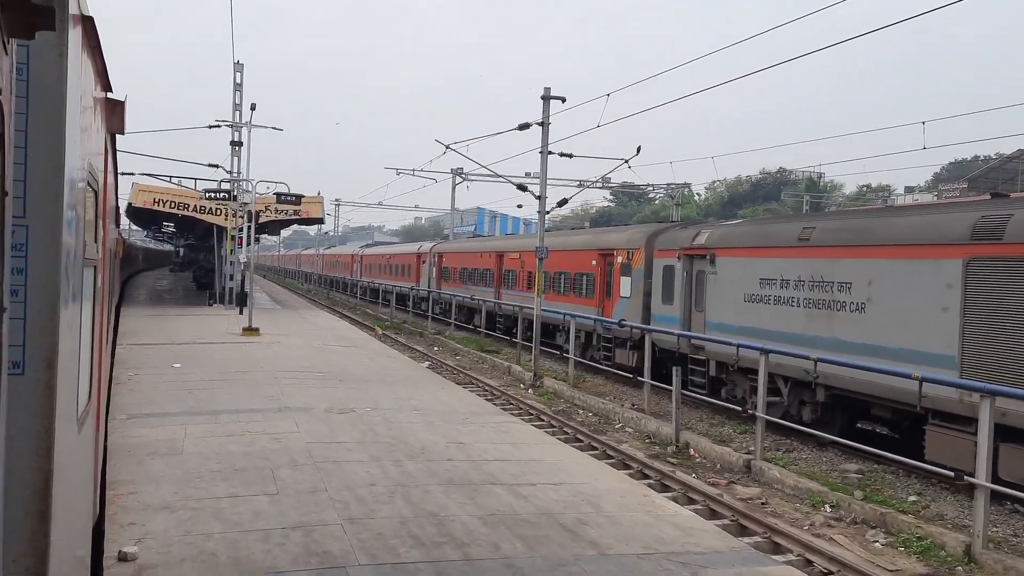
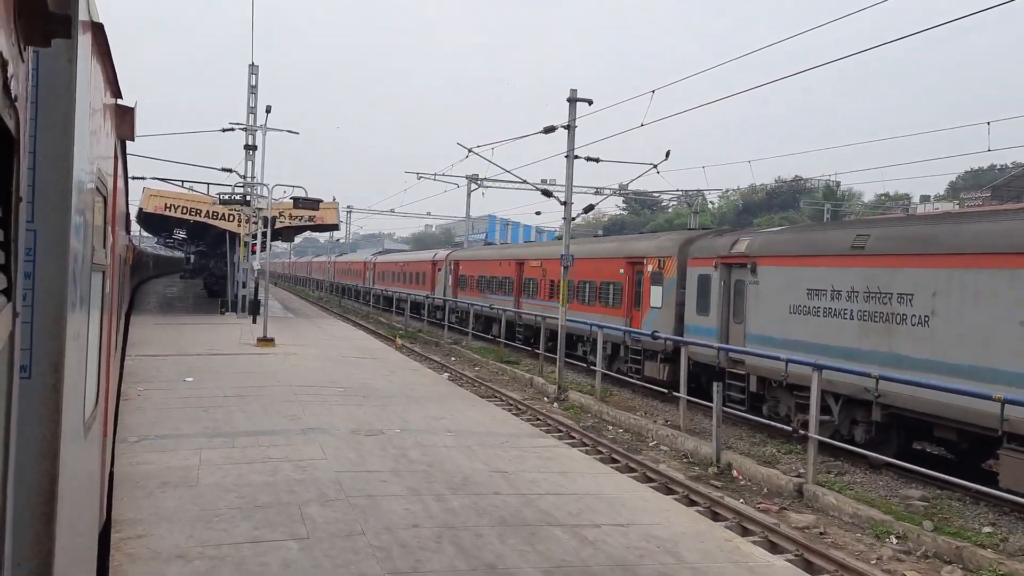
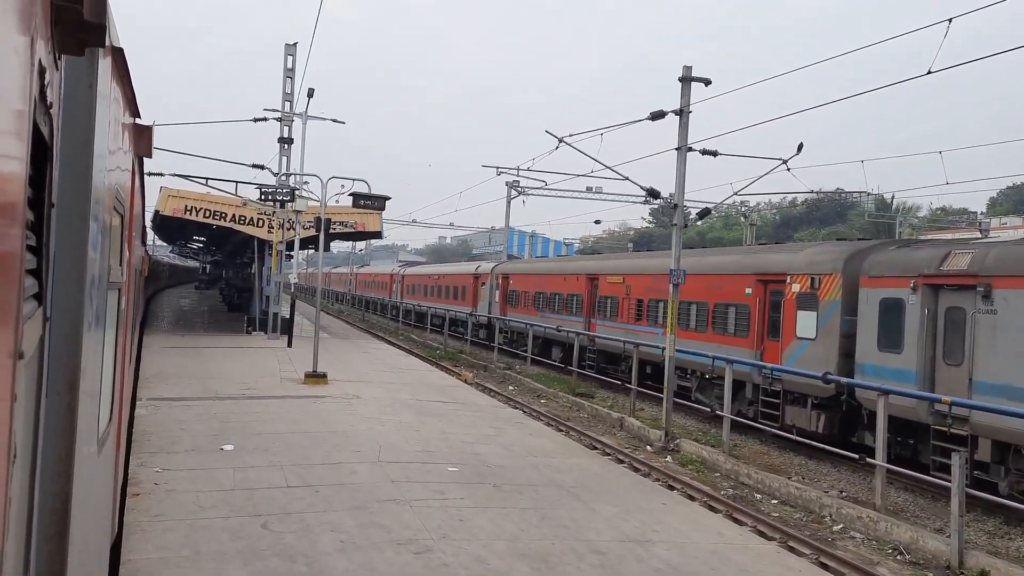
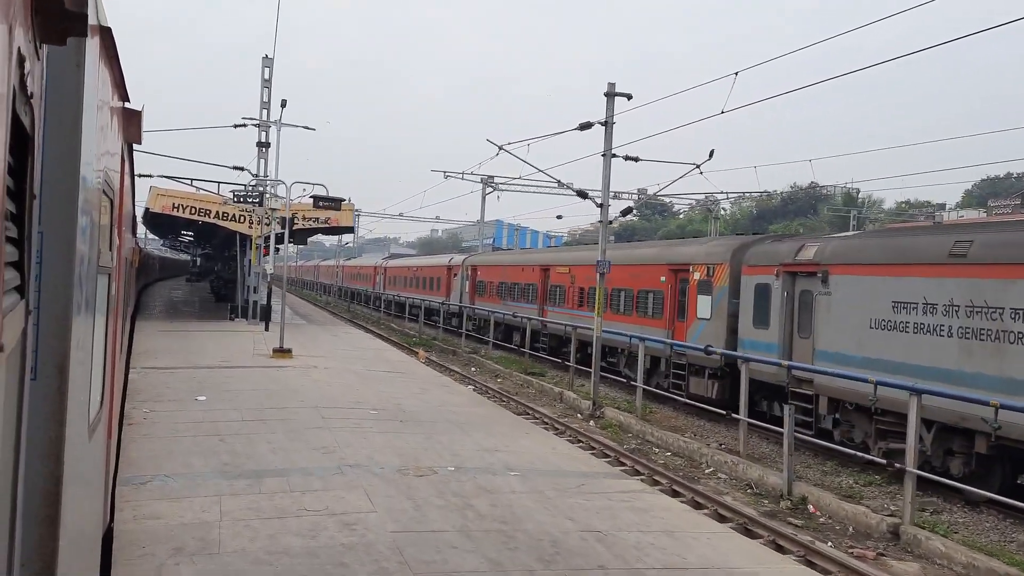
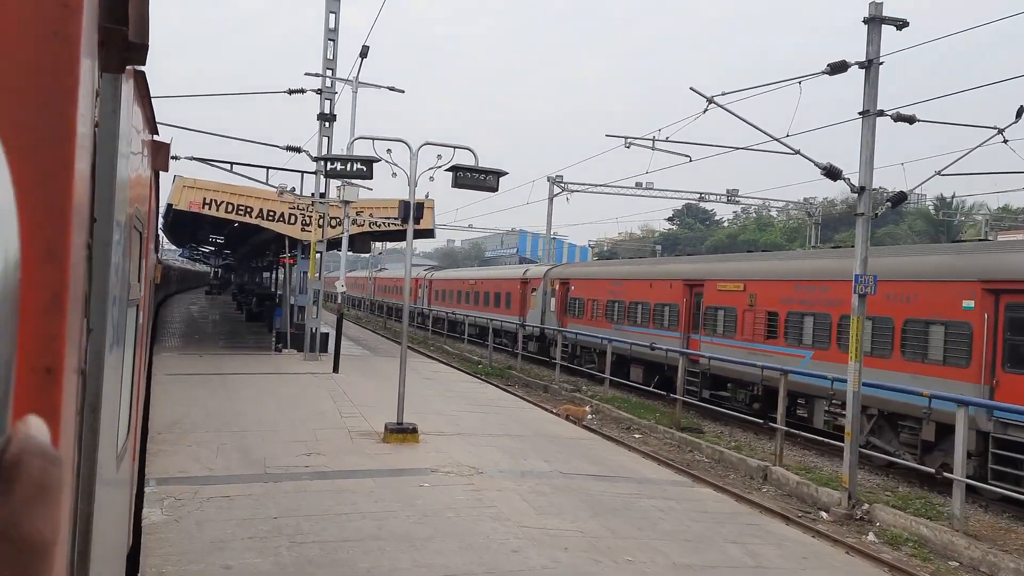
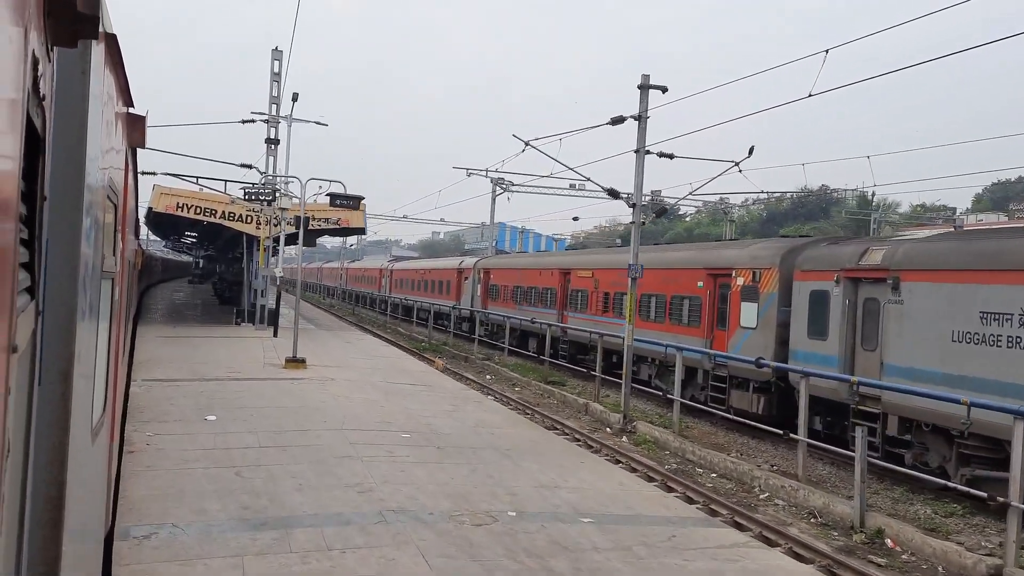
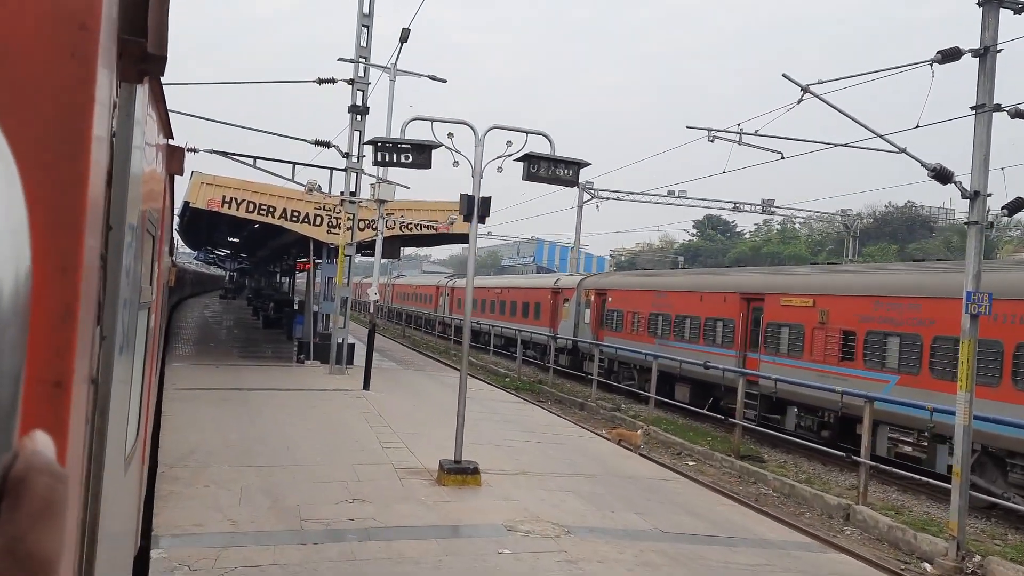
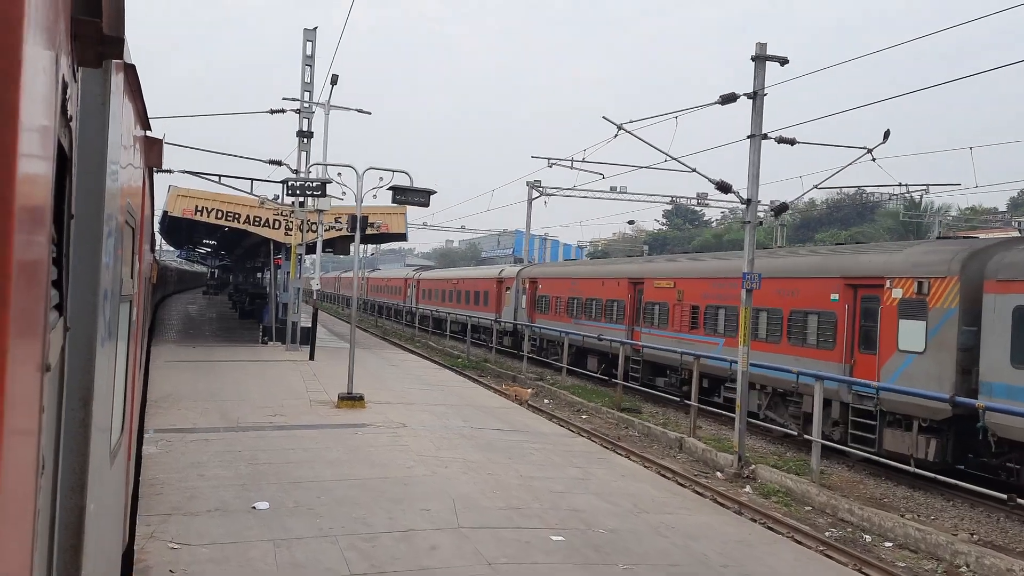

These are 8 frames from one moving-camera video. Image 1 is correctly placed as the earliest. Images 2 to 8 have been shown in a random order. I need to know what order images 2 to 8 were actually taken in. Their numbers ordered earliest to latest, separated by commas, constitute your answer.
2, 4, 6, 3, 8, 5, 7
